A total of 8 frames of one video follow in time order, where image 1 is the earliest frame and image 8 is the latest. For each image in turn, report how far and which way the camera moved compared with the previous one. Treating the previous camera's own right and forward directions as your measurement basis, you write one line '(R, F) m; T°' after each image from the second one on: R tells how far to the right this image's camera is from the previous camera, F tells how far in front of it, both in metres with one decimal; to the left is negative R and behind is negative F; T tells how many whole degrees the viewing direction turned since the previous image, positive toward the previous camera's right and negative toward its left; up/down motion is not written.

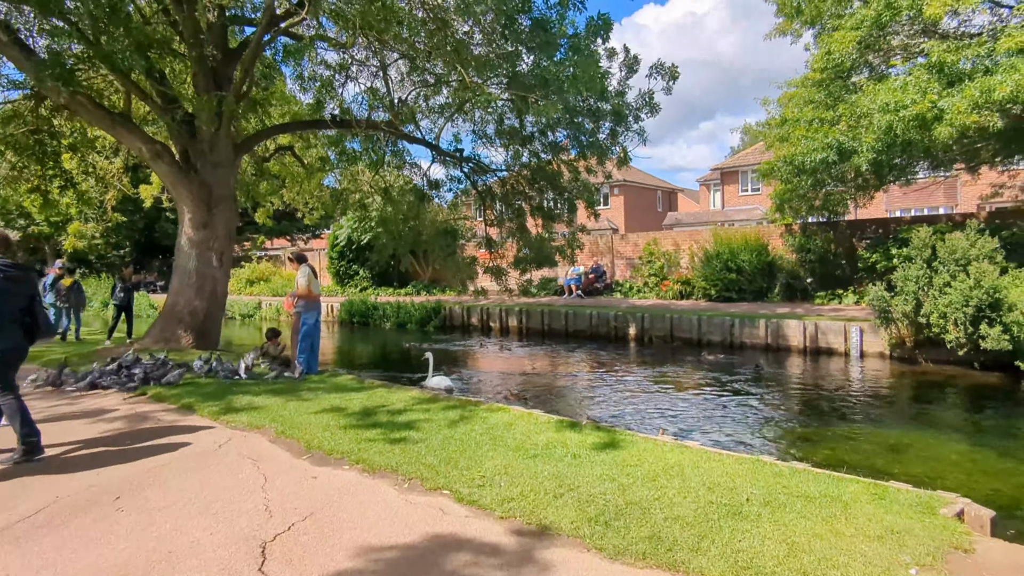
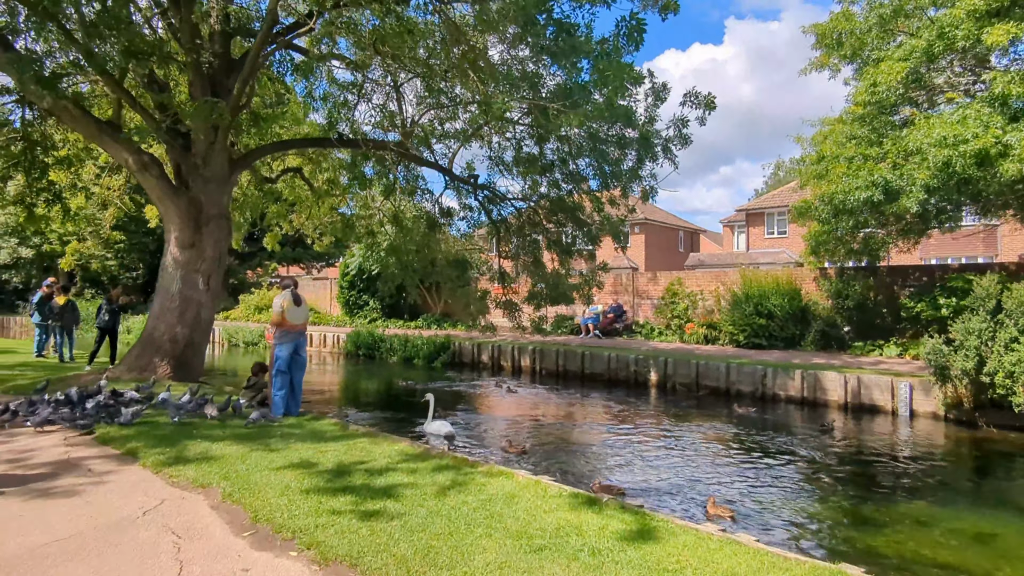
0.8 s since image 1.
(+0.1, +1.2) m; -2°
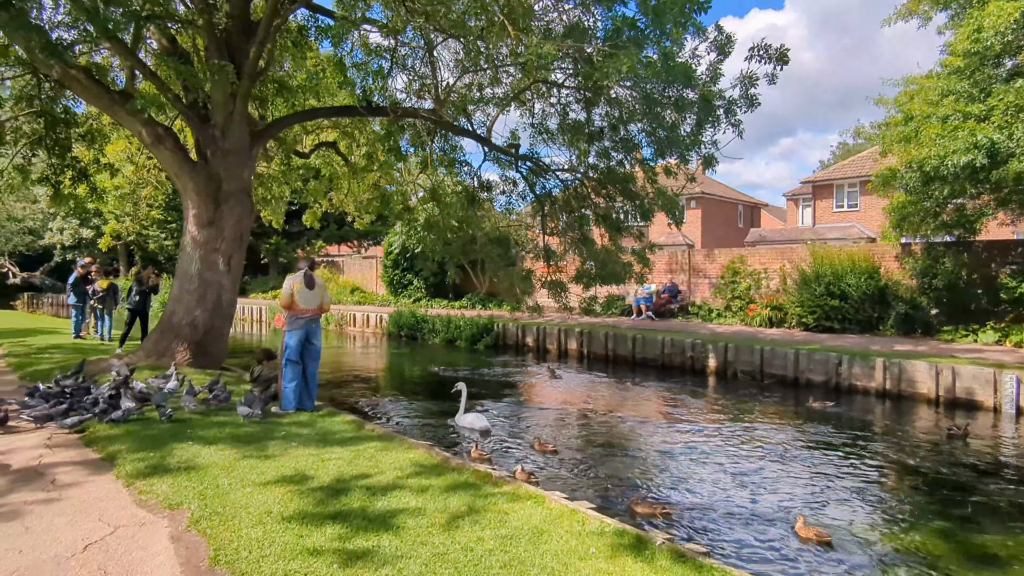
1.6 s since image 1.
(+0.2, +1.1) m; -5°
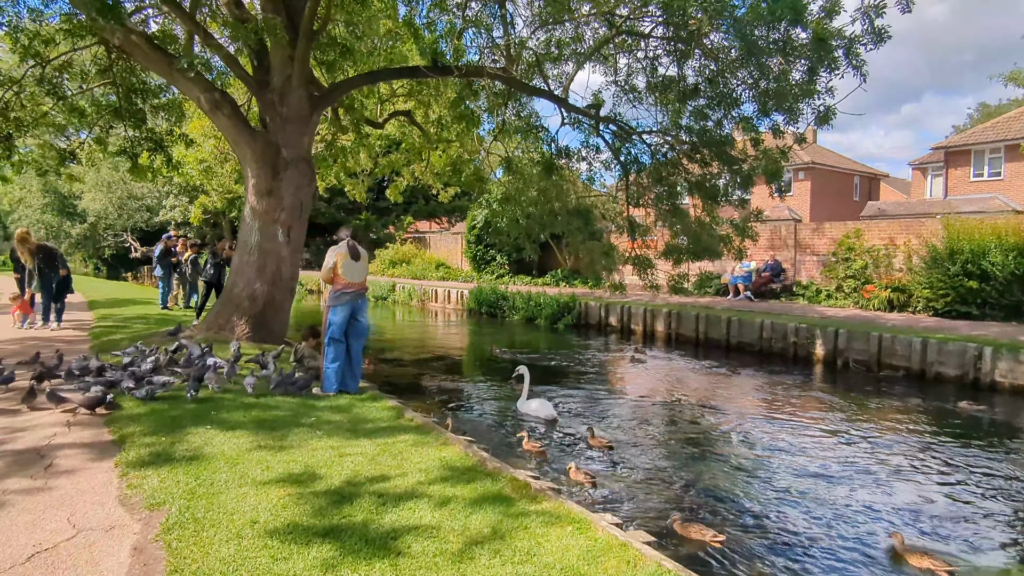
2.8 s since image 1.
(+0.3, +1.0) m; -9°
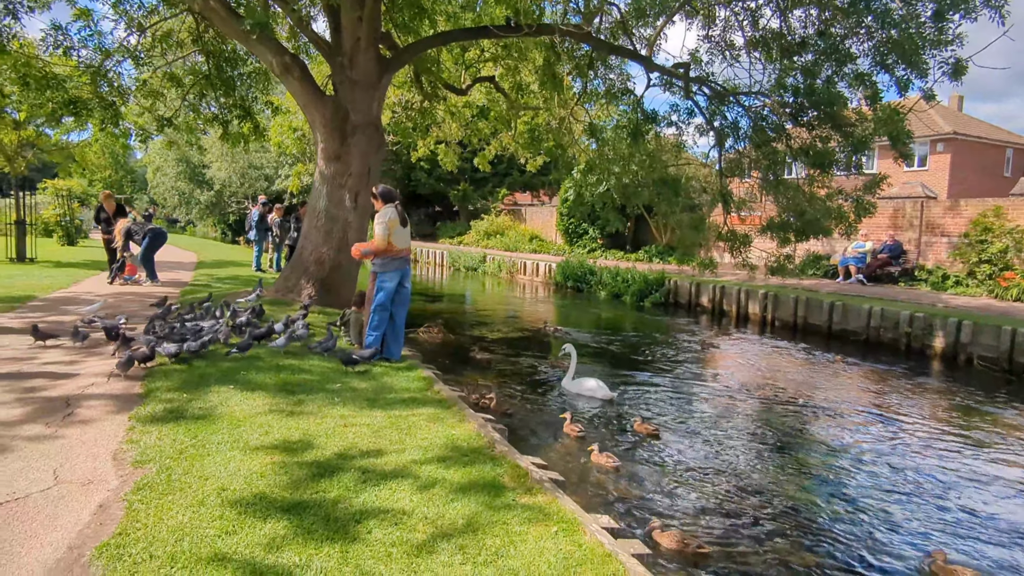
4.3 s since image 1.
(+0.6, +0.5) m; -10°
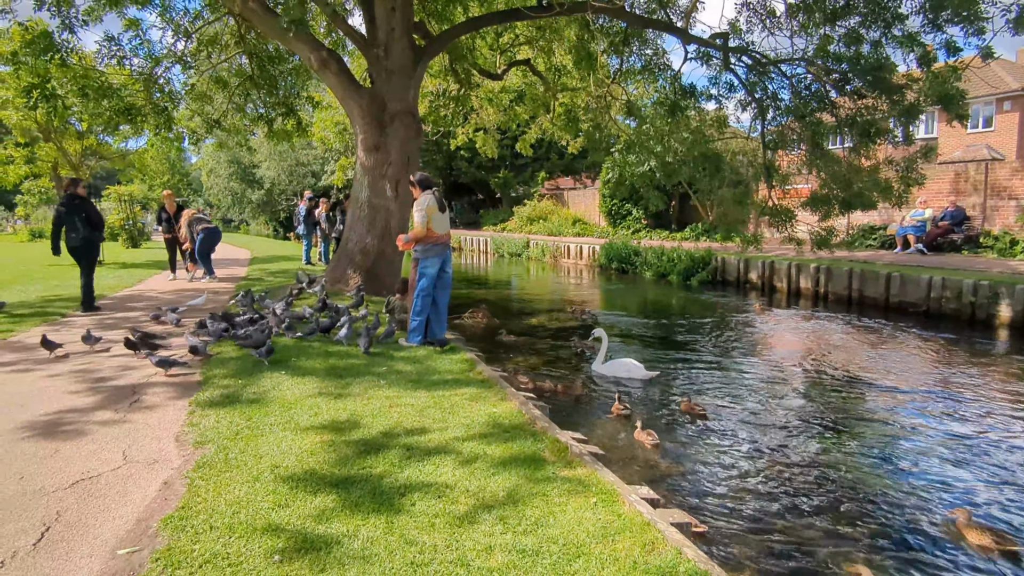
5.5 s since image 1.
(+0.1, 0.0) m; -4°
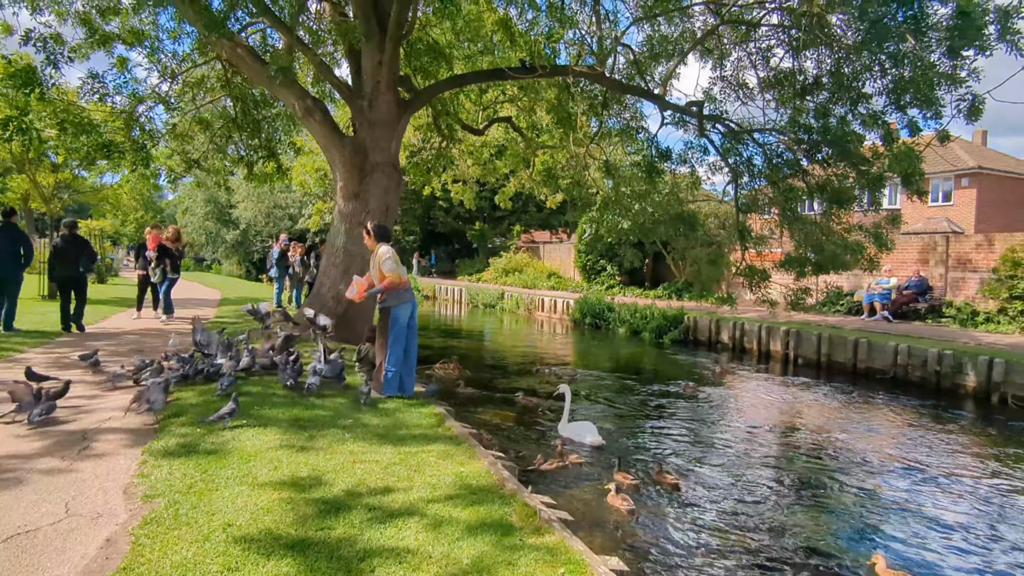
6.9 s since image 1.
(0.0, 0.0) m; +2°
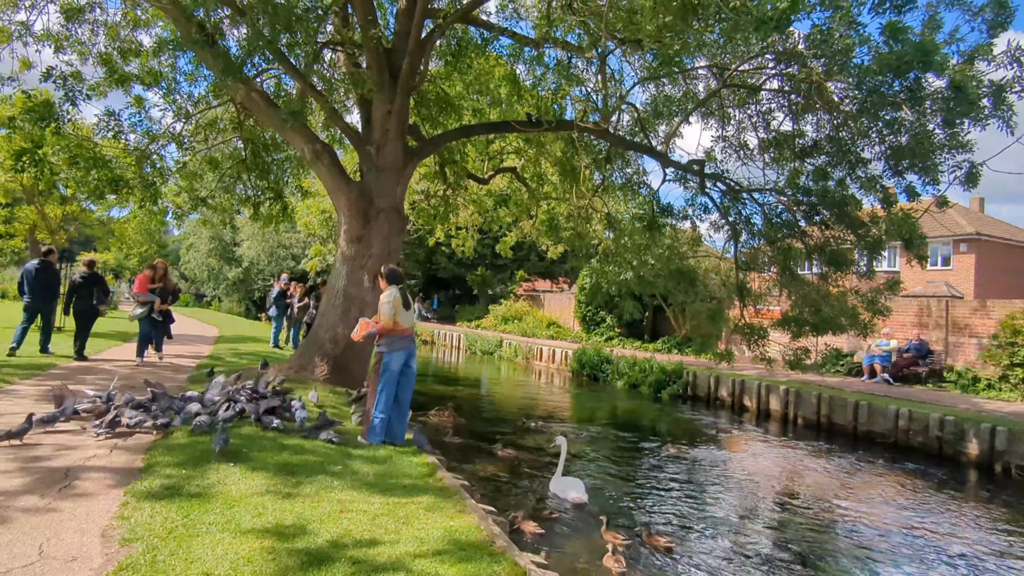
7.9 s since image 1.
(0.0, 0.0) m; 0°
